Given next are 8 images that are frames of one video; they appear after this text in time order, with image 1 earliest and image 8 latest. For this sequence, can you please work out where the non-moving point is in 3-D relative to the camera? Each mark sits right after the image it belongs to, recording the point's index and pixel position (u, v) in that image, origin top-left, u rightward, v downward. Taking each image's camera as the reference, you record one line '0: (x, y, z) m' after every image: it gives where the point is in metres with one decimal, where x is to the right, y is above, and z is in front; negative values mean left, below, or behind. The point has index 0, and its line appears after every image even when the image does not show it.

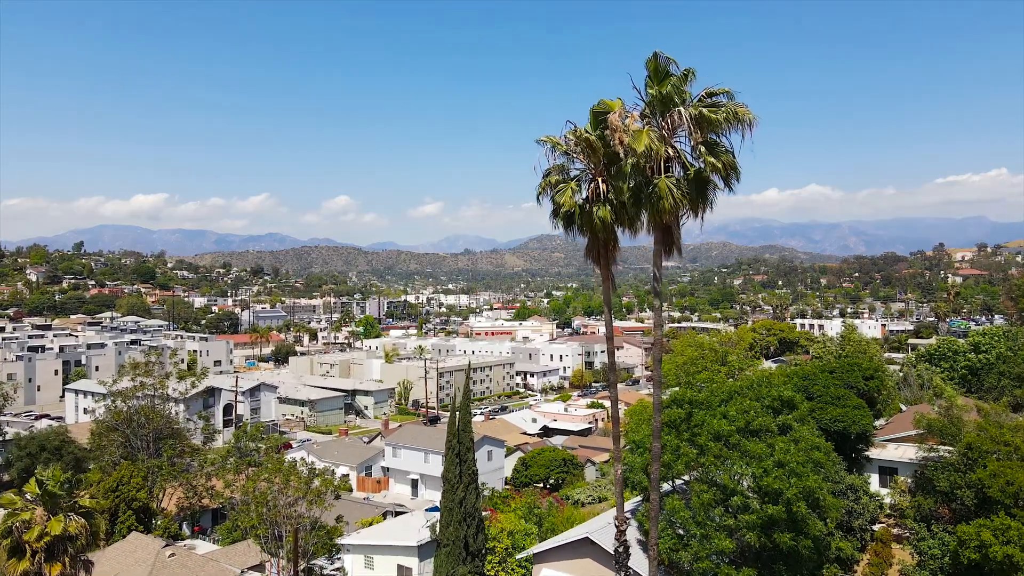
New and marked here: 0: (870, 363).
0: (+5.5, -1.2, +10.2) m
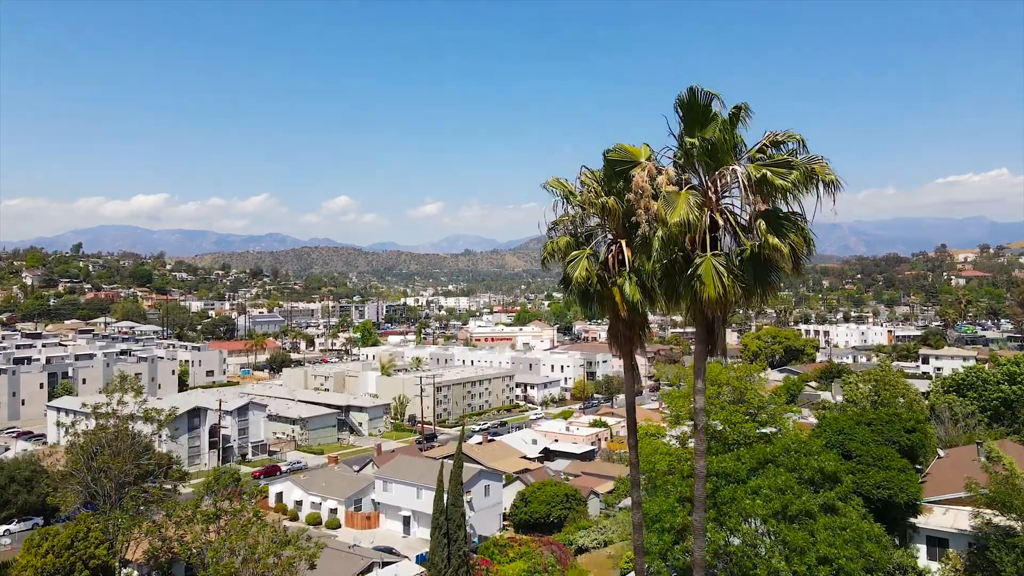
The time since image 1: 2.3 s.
0: (+5.5, -1.7, +9.1) m
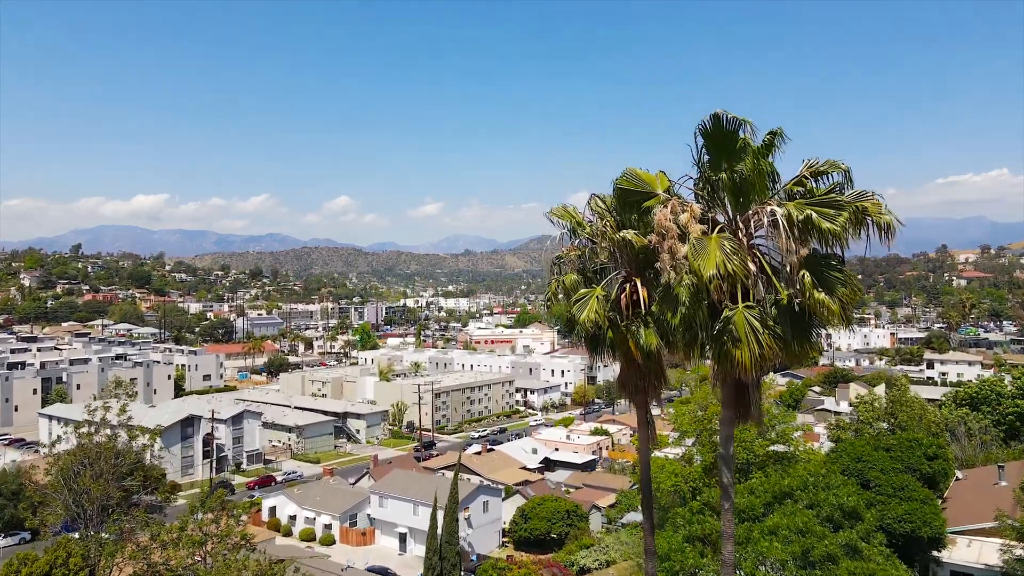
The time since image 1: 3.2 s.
0: (+5.5, -2.0, +8.7) m
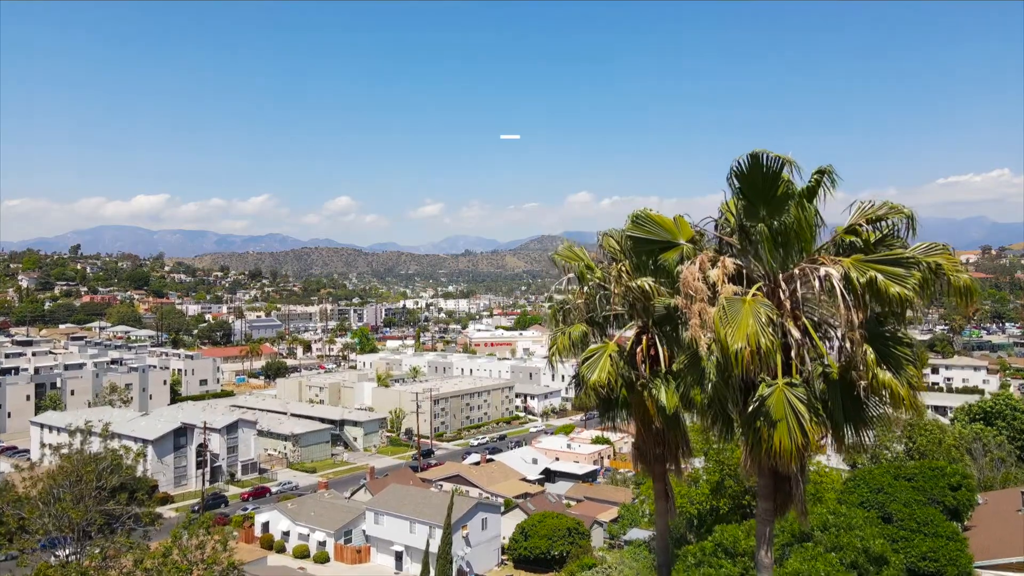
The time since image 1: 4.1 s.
0: (+5.5, -2.2, +8.2) m
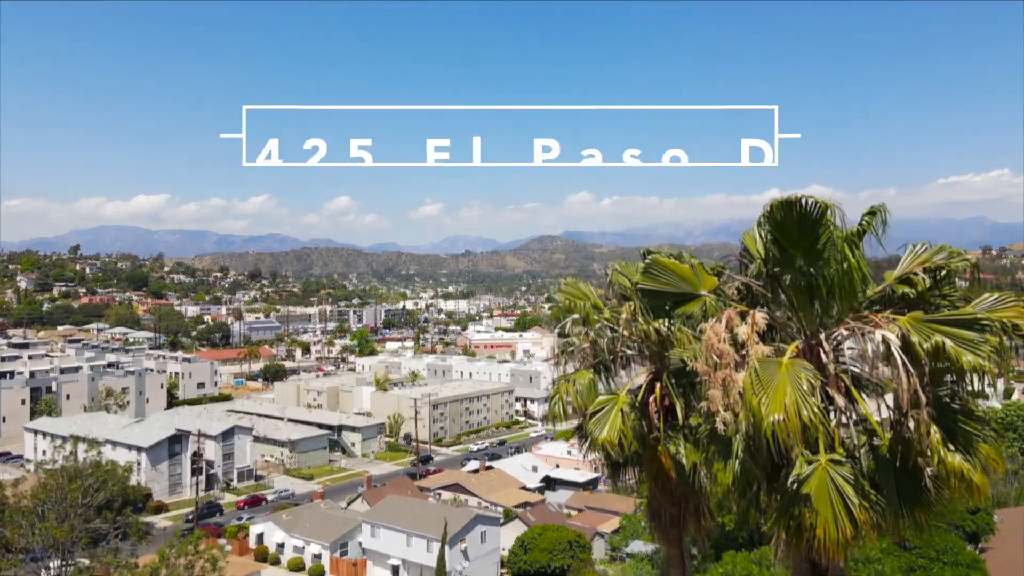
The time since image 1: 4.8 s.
0: (+5.4, -2.4, +7.9) m
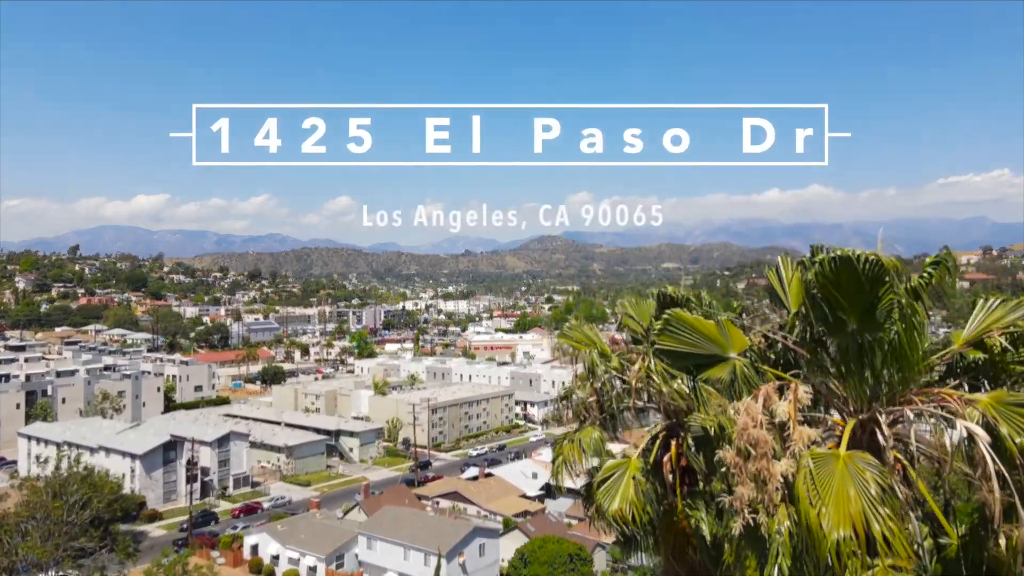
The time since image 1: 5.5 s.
0: (+5.4, -2.5, +7.6) m
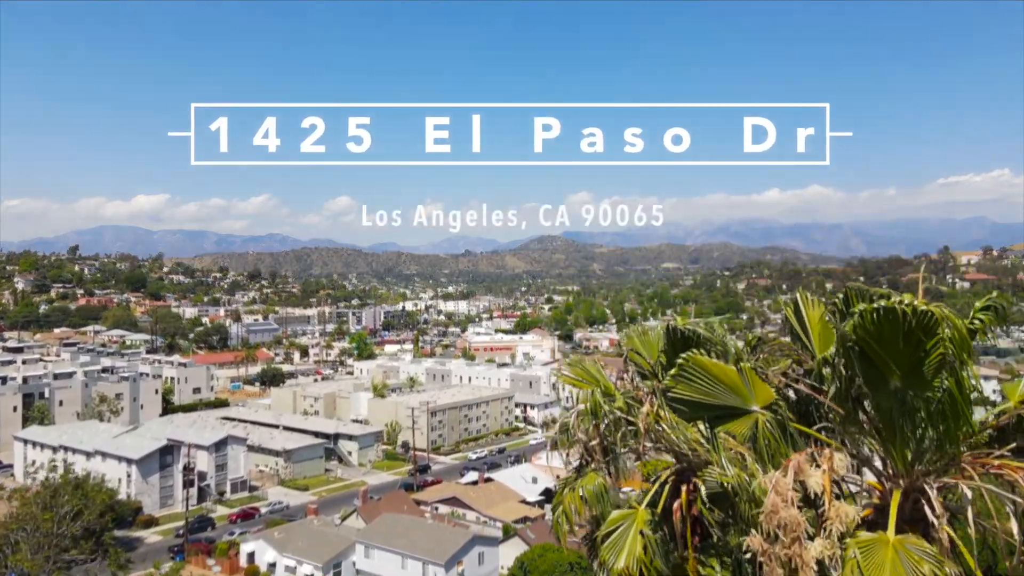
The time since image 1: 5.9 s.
0: (+5.4, -2.6, +7.4) m
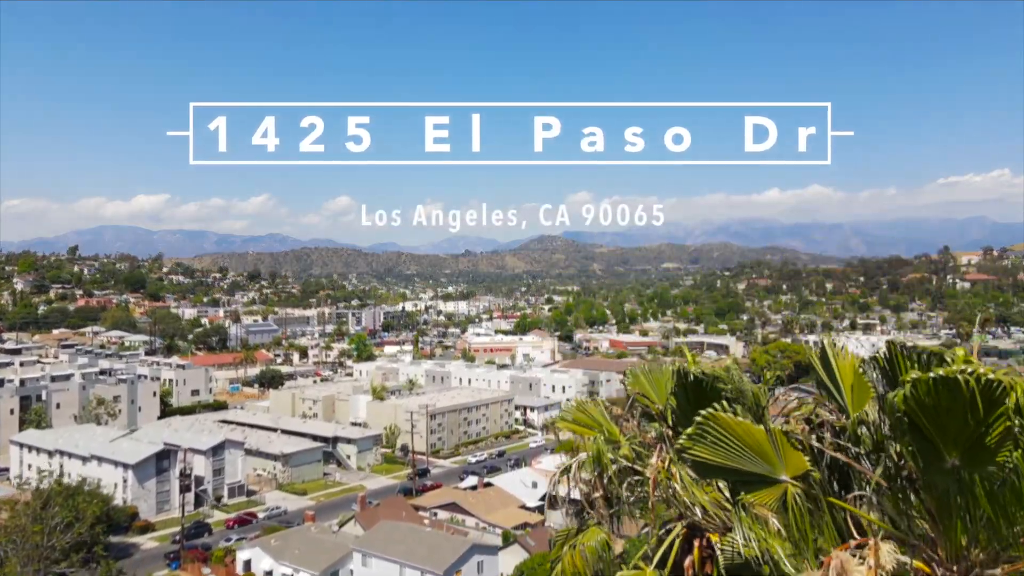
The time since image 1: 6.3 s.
0: (+5.4, -2.7, +7.2) m
